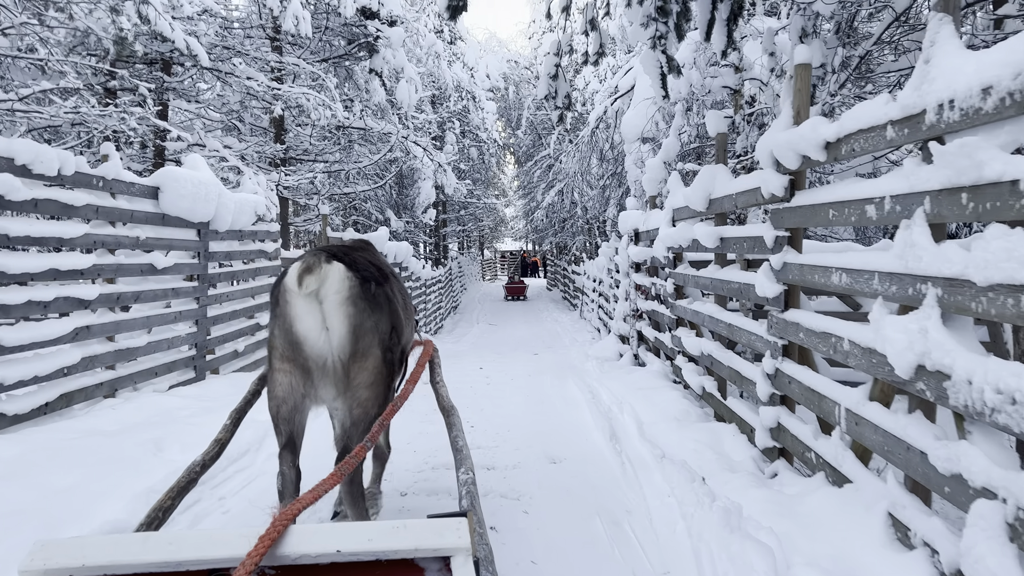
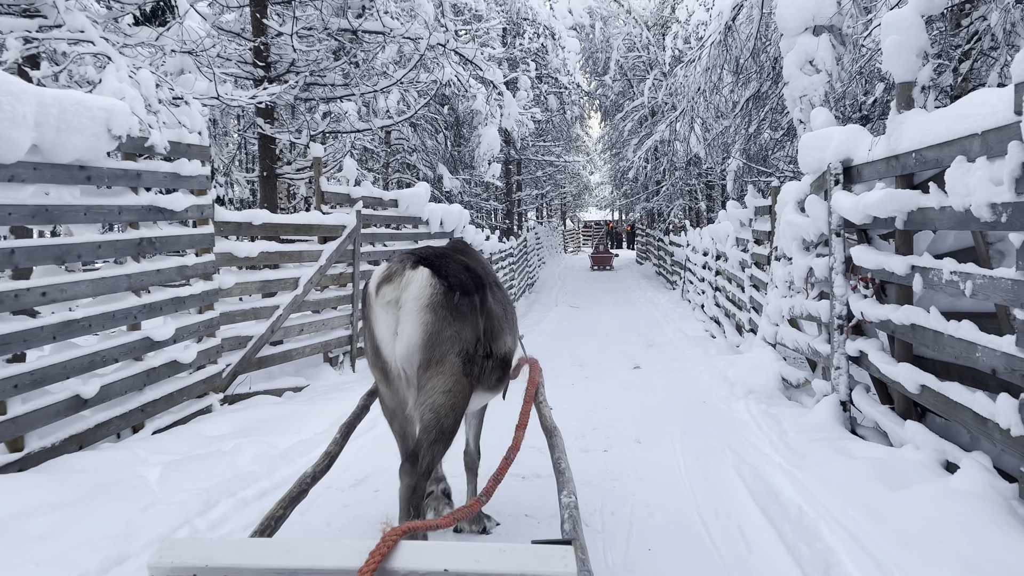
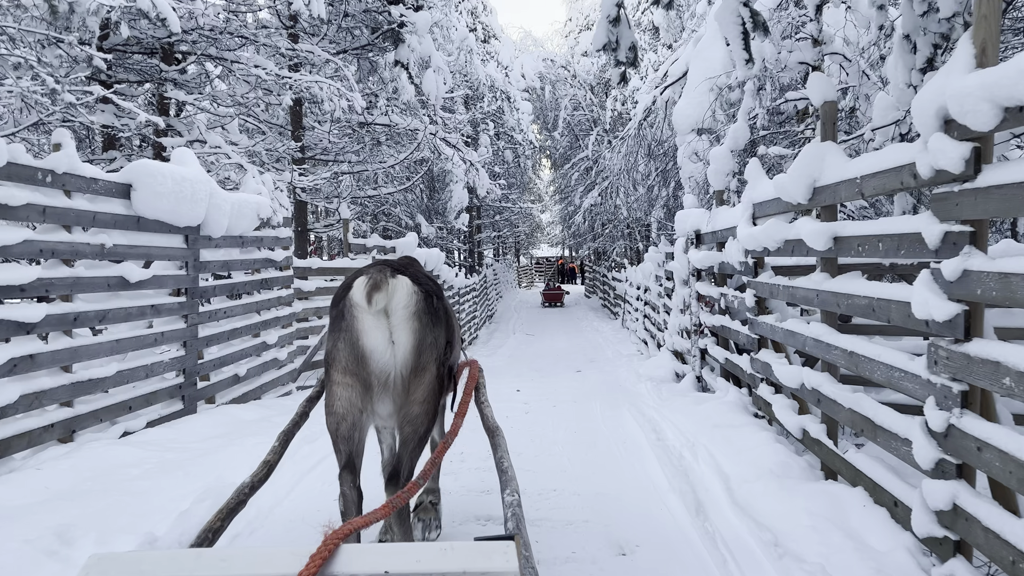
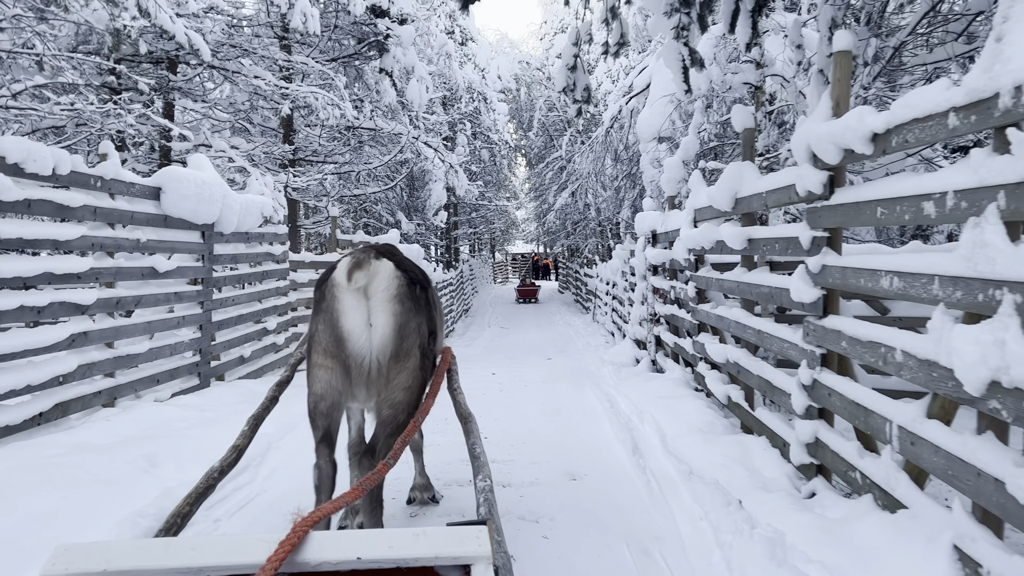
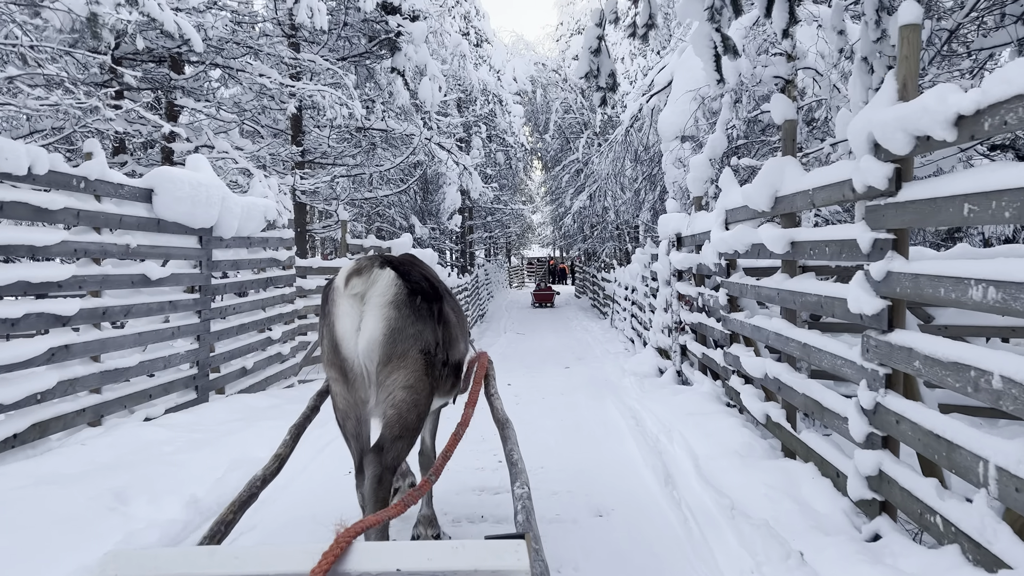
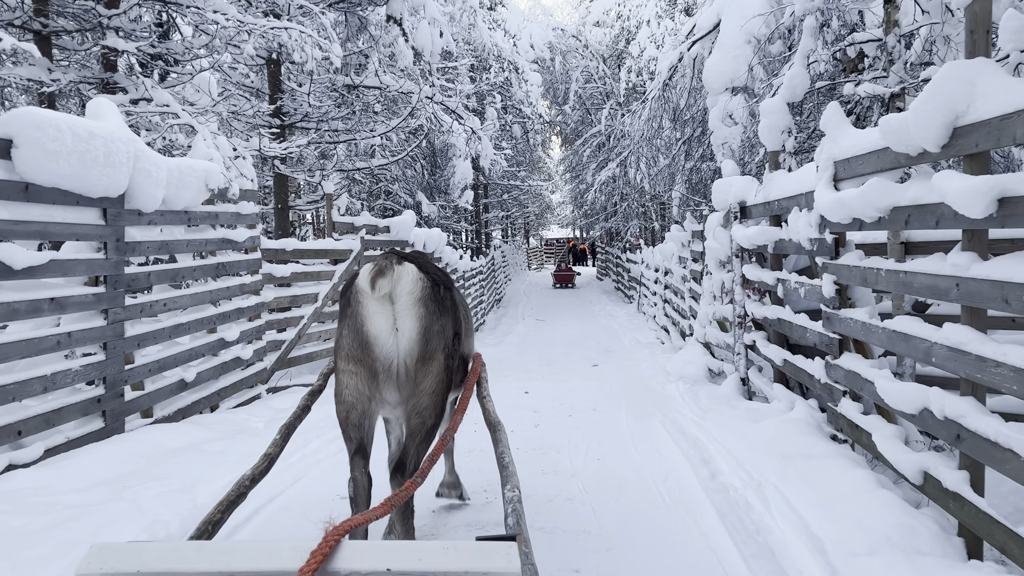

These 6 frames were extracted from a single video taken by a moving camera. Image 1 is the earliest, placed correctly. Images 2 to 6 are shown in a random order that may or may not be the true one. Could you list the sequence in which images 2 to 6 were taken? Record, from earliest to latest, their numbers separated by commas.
4, 5, 3, 6, 2
